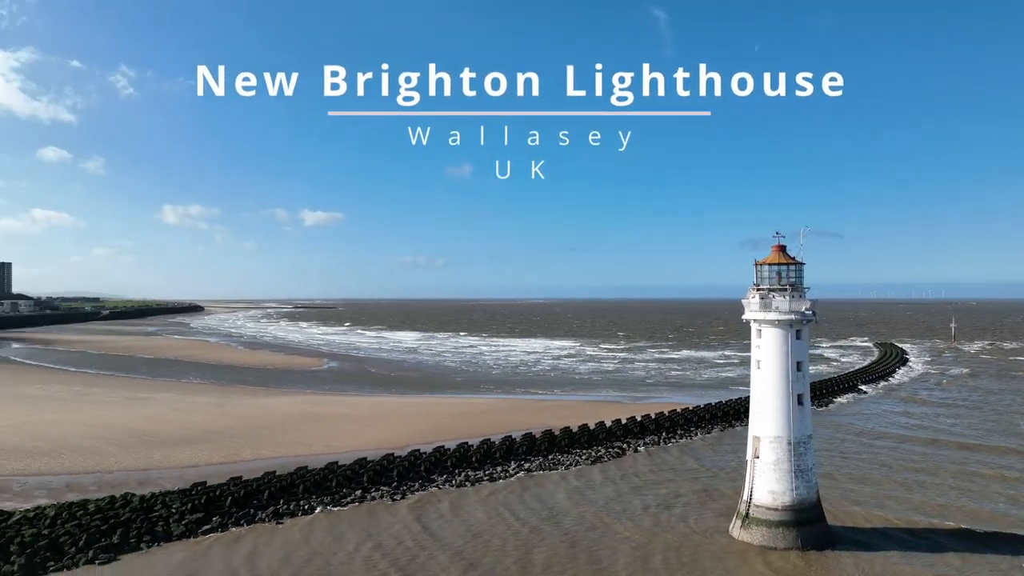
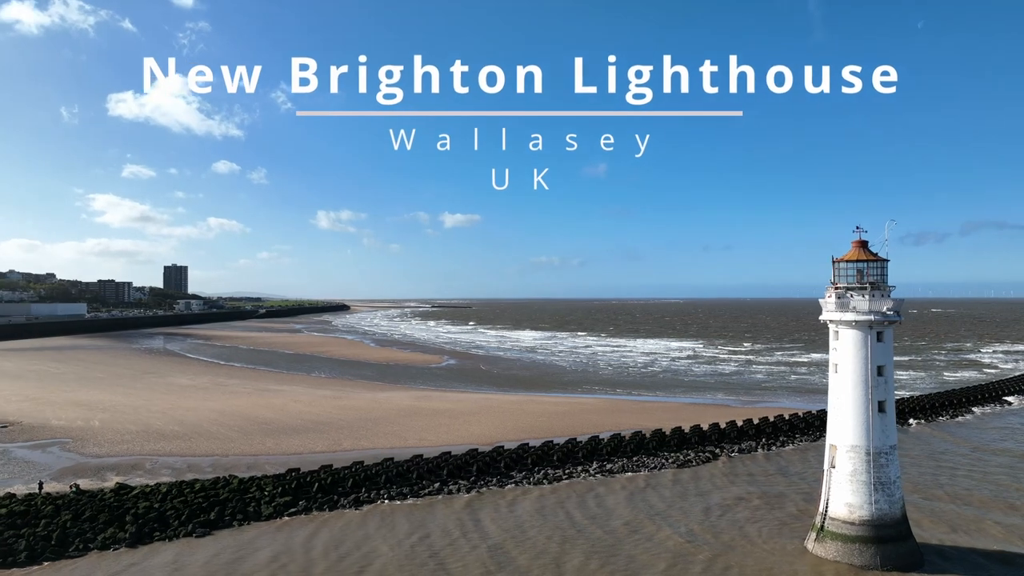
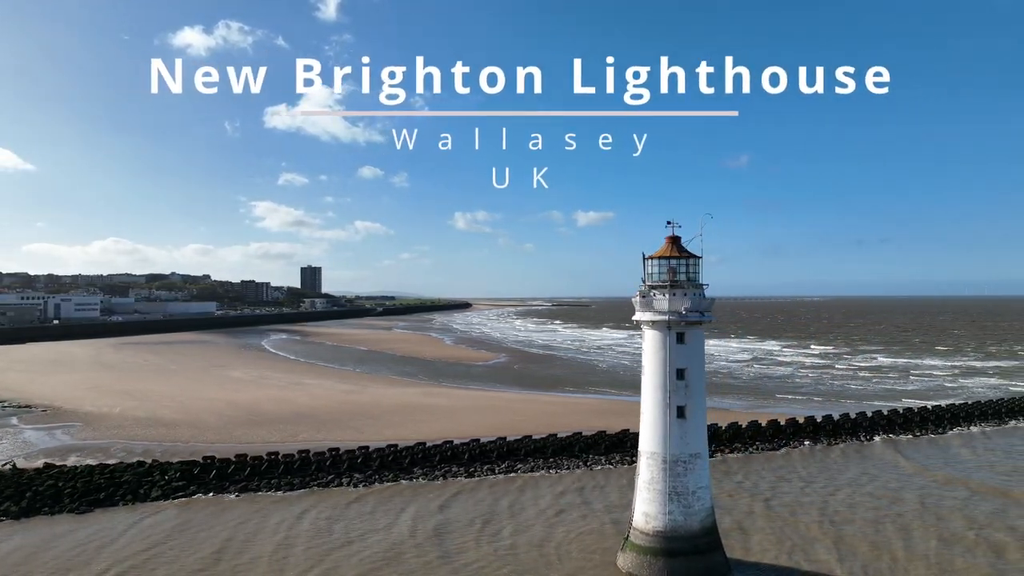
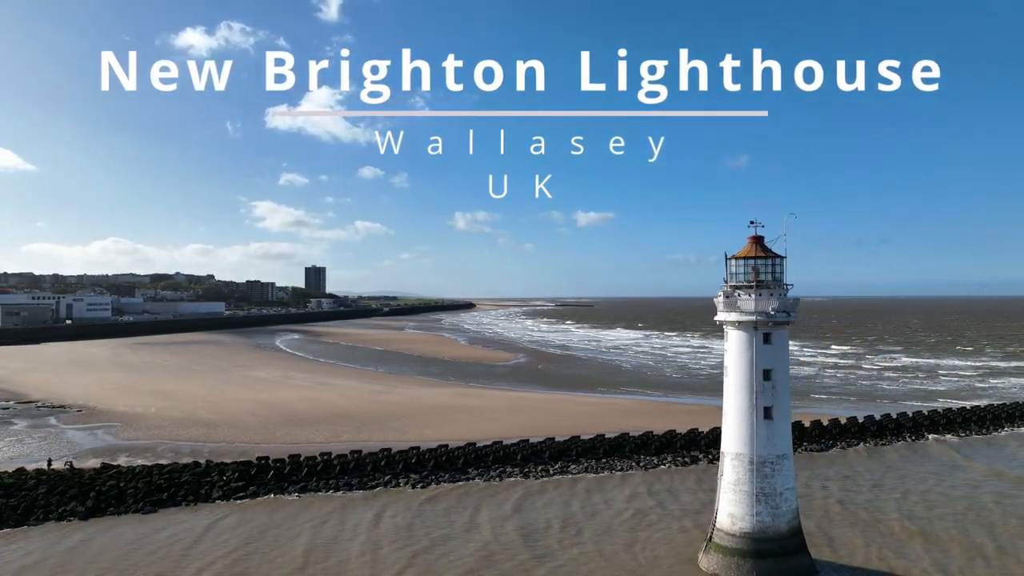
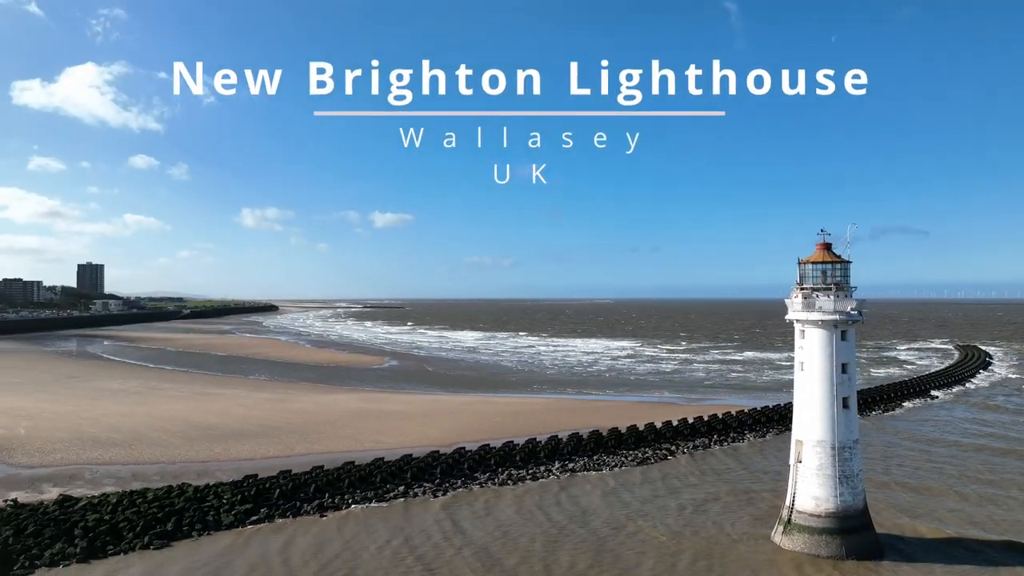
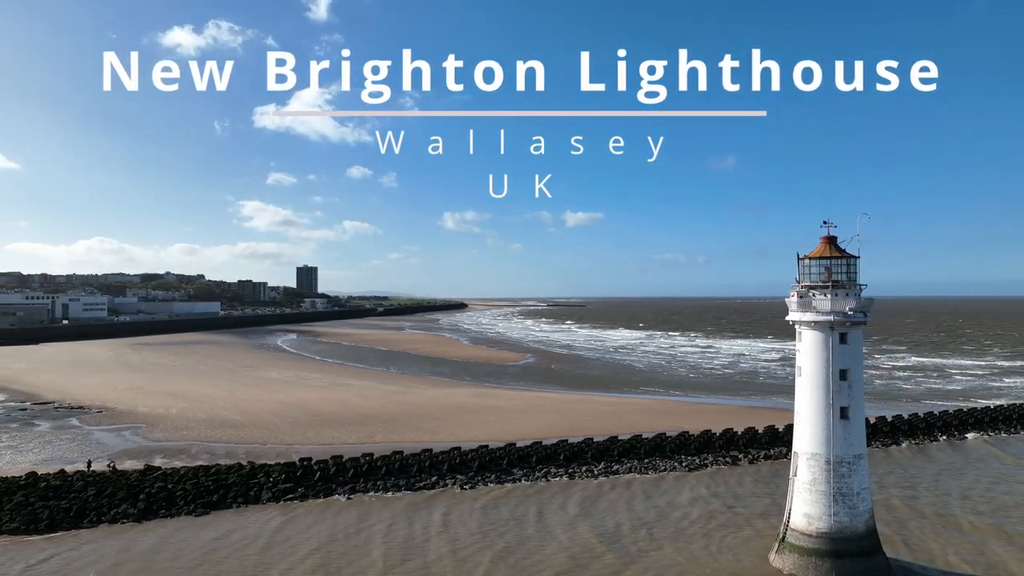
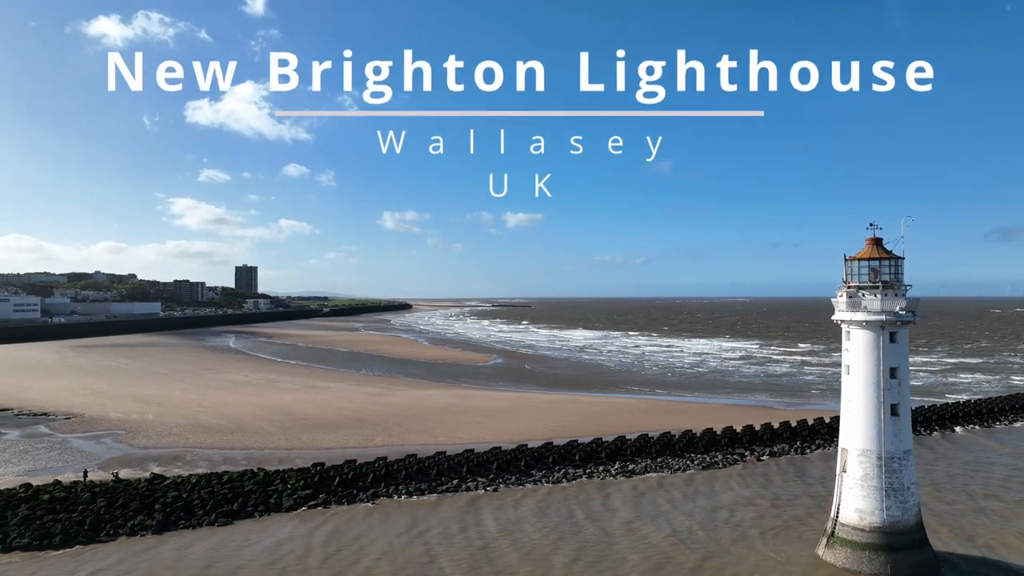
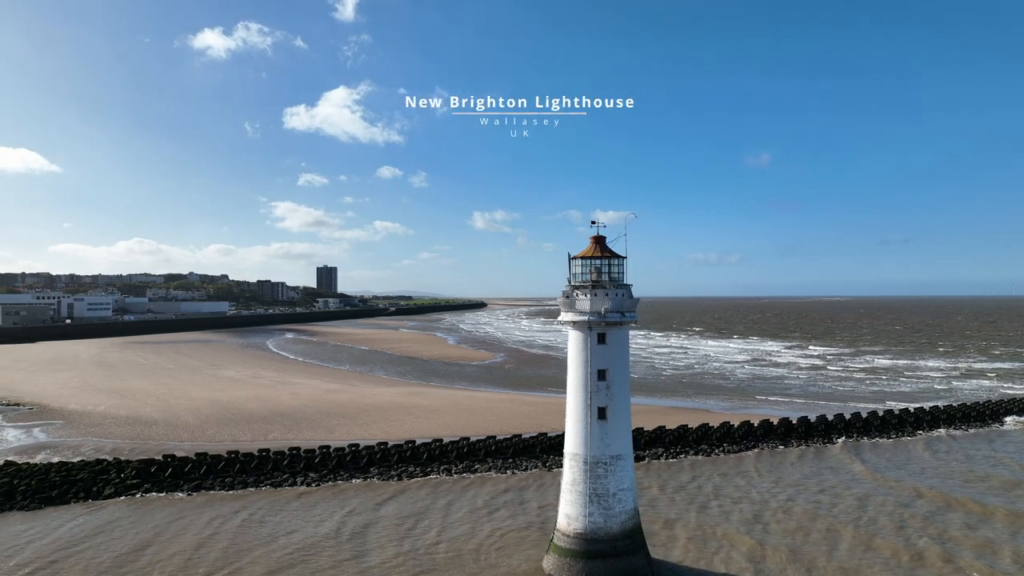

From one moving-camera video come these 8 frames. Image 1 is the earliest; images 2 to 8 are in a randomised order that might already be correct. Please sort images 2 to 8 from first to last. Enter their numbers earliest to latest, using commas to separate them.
5, 2, 7, 6, 4, 3, 8
